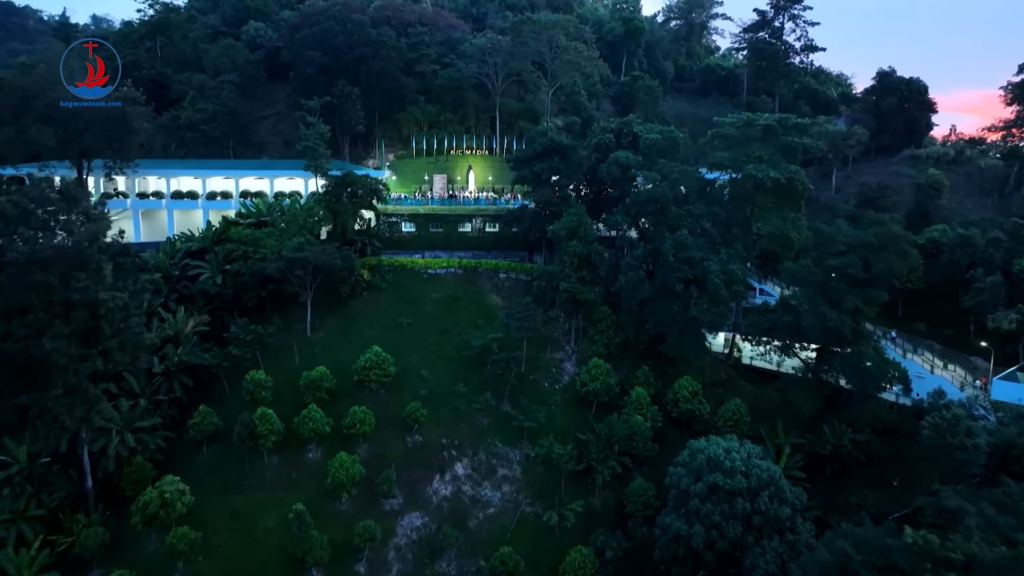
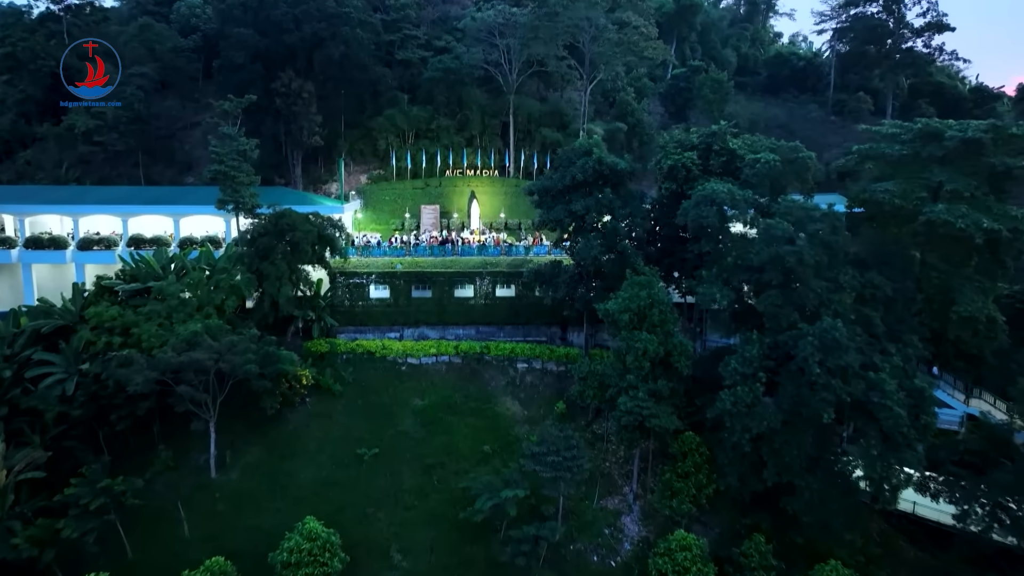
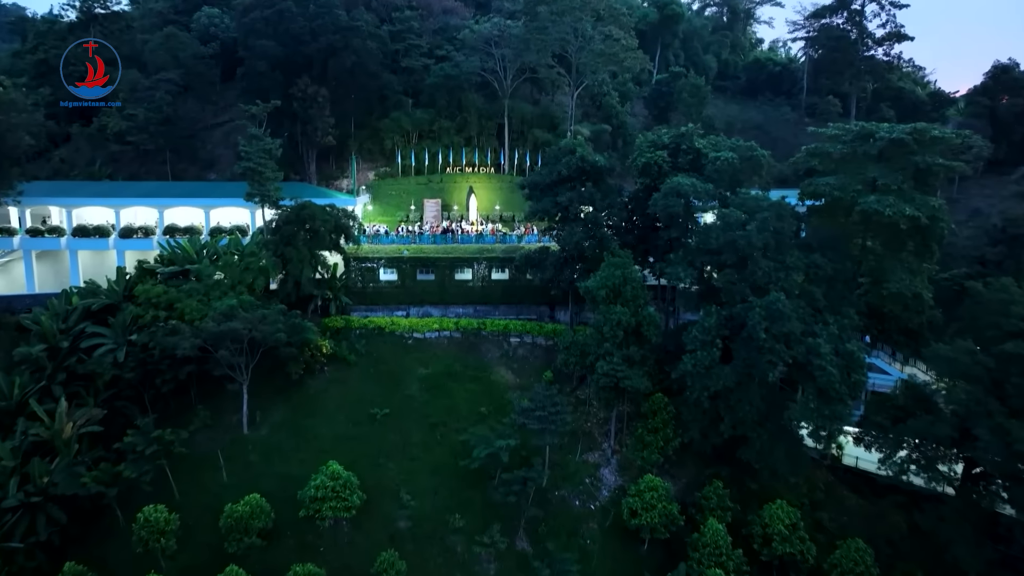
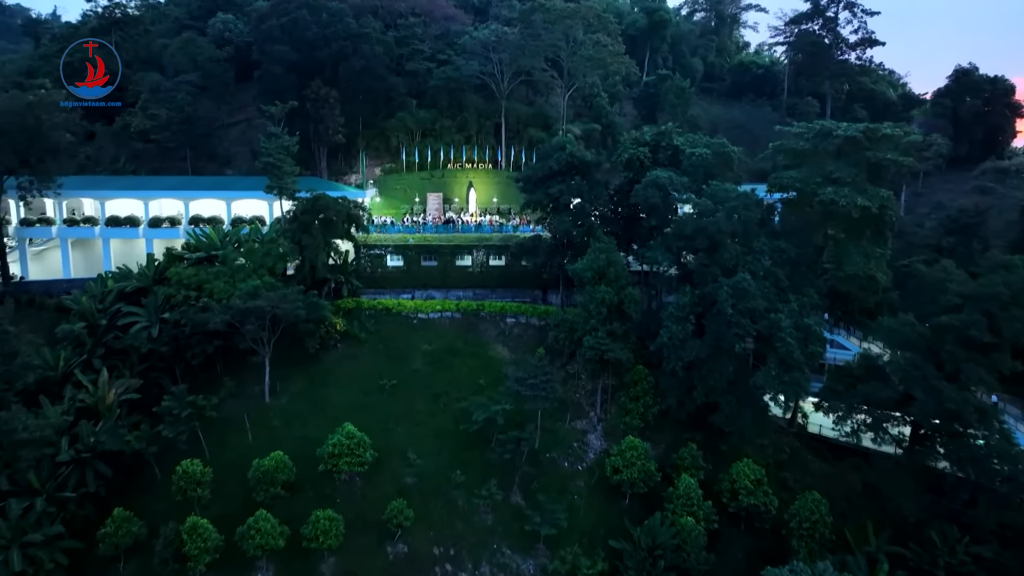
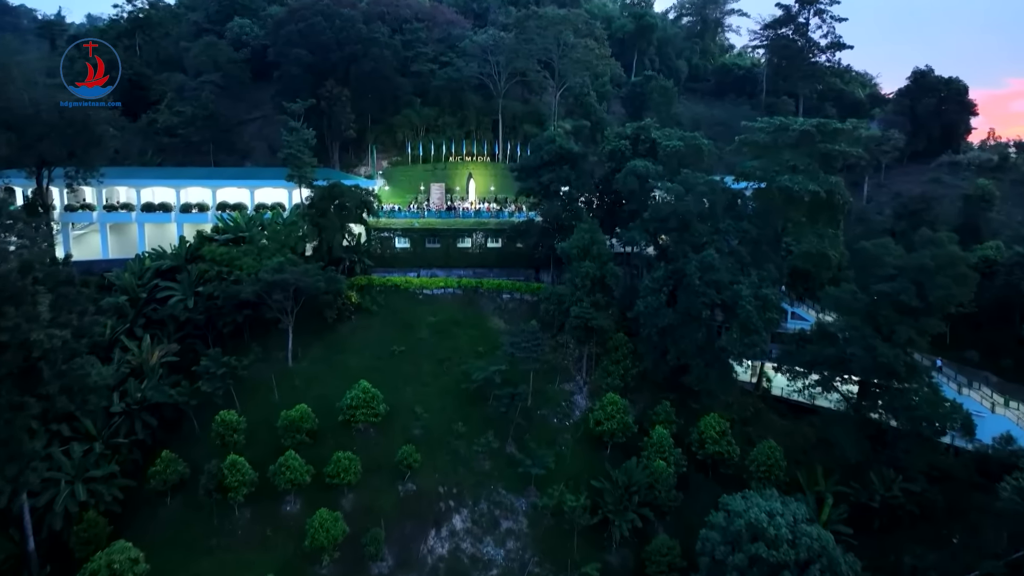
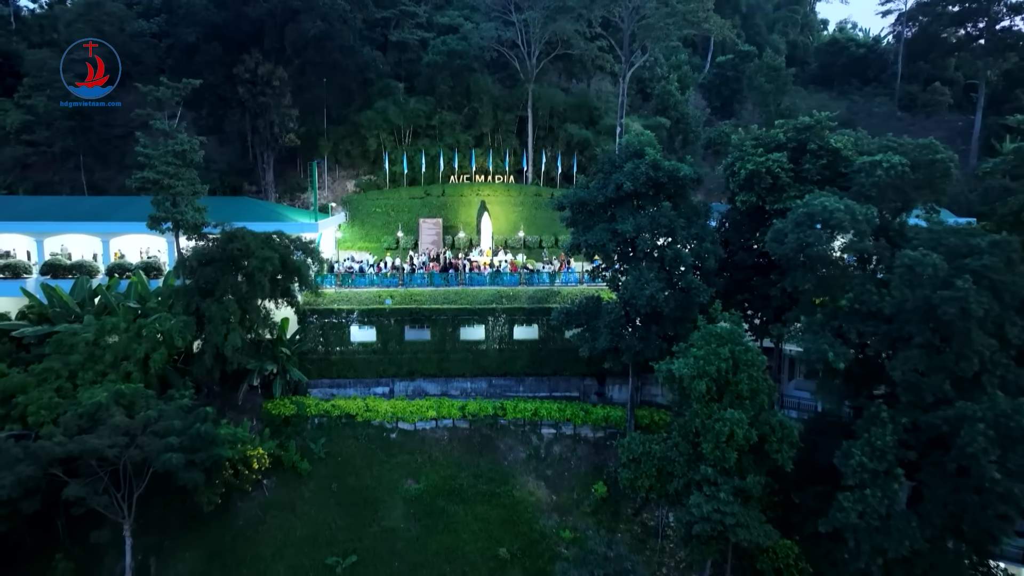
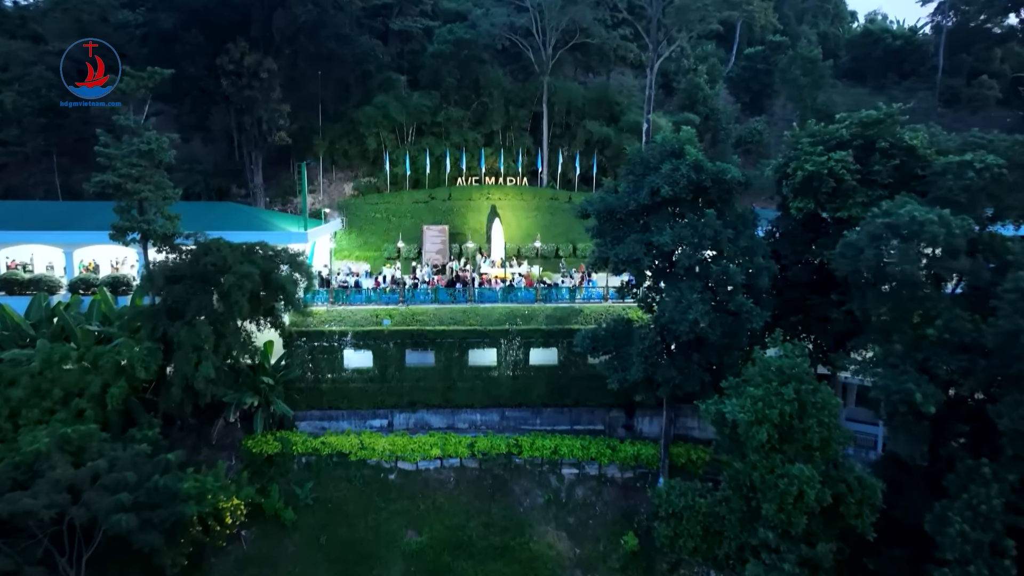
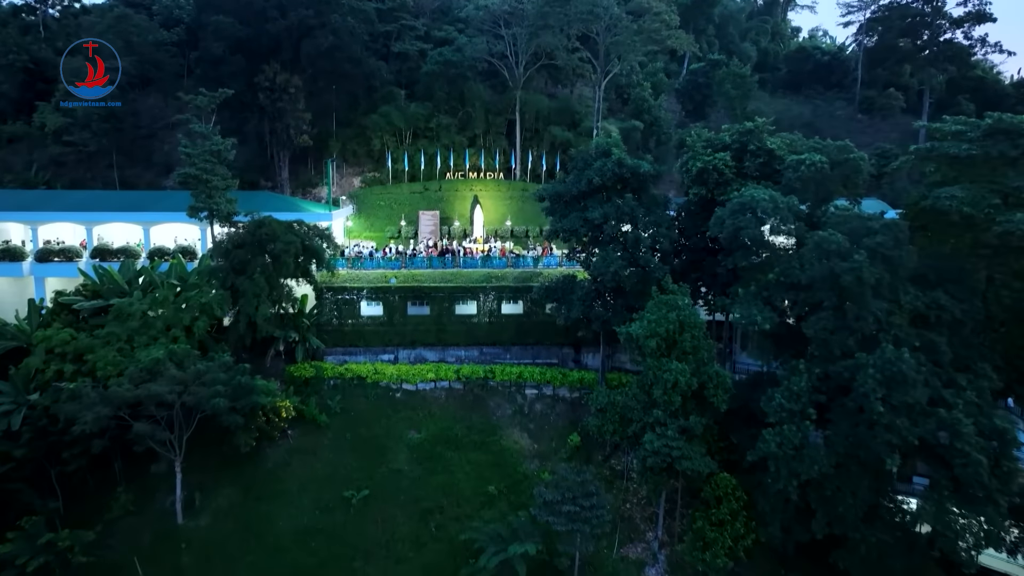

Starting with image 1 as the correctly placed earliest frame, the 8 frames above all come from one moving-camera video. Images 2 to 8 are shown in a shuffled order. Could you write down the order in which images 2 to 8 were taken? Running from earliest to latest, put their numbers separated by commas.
5, 4, 3, 2, 8, 6, 7
